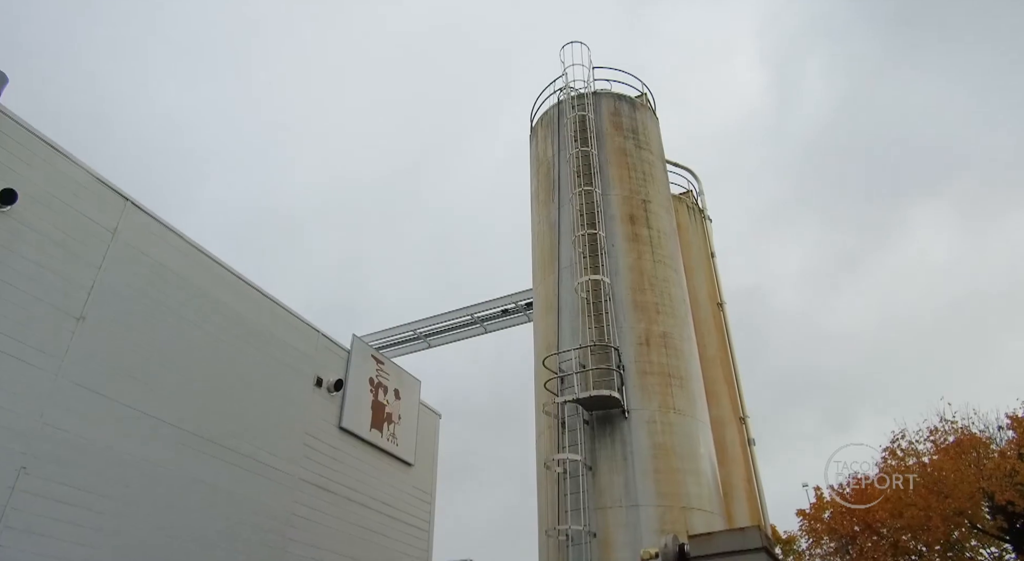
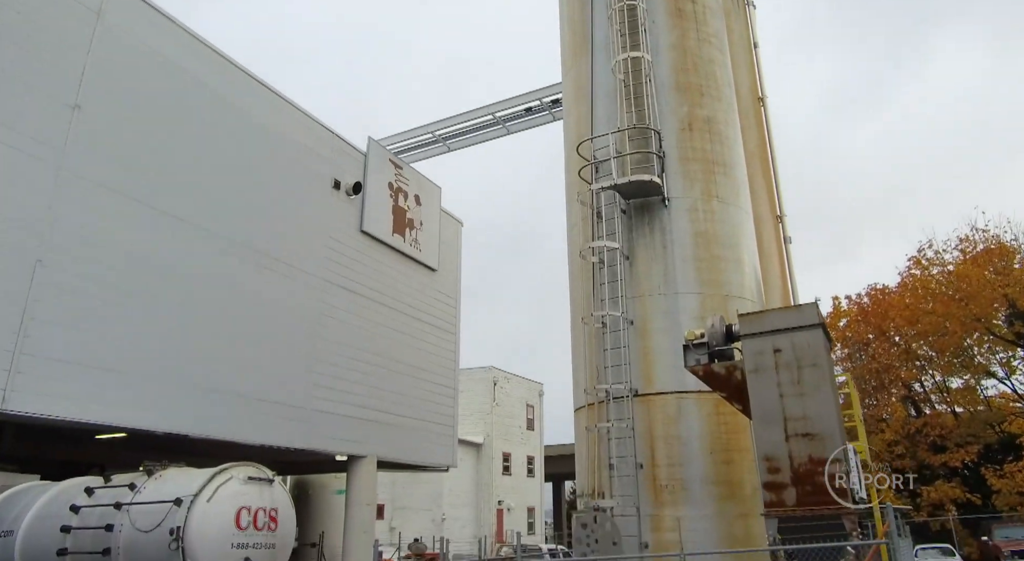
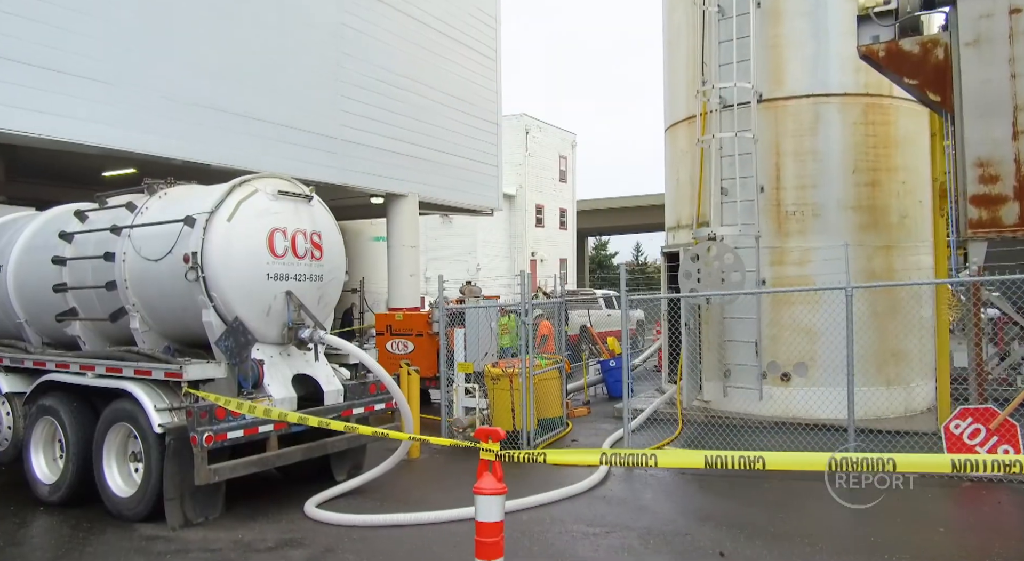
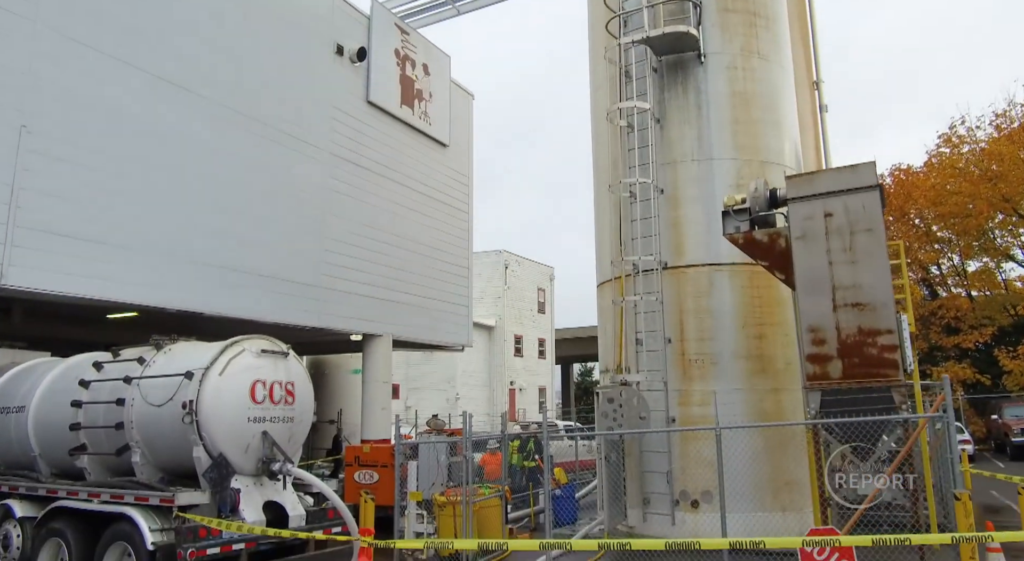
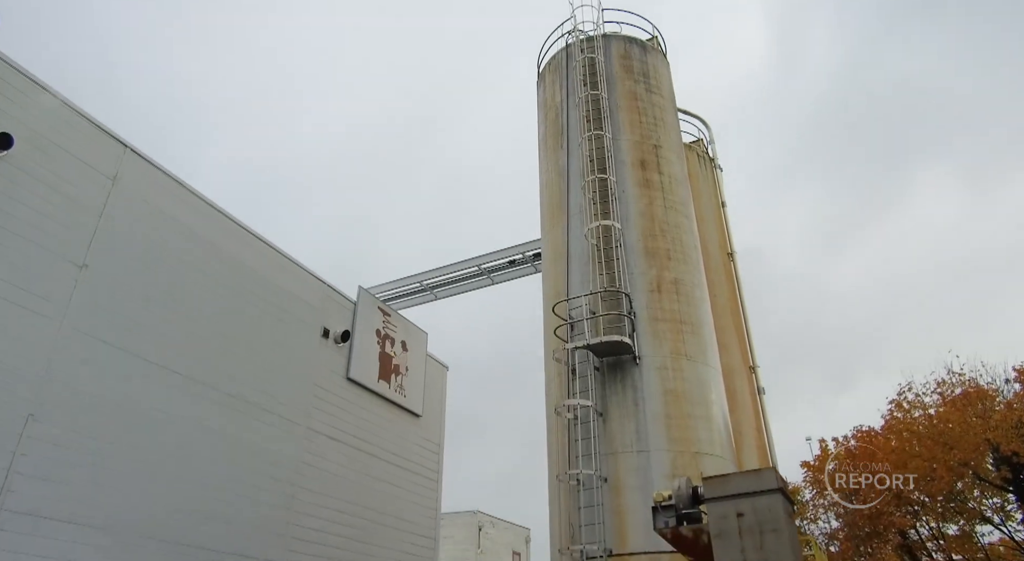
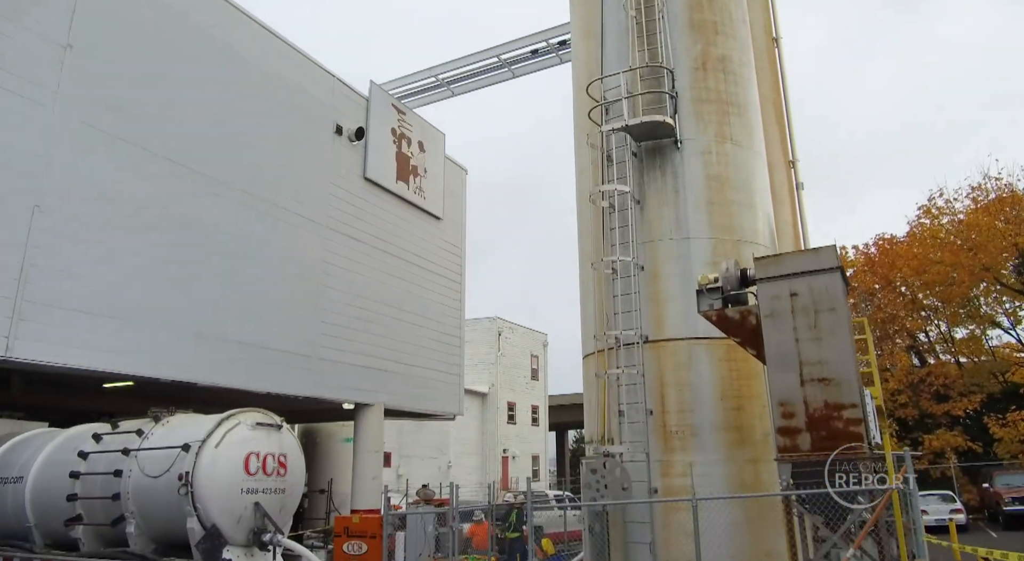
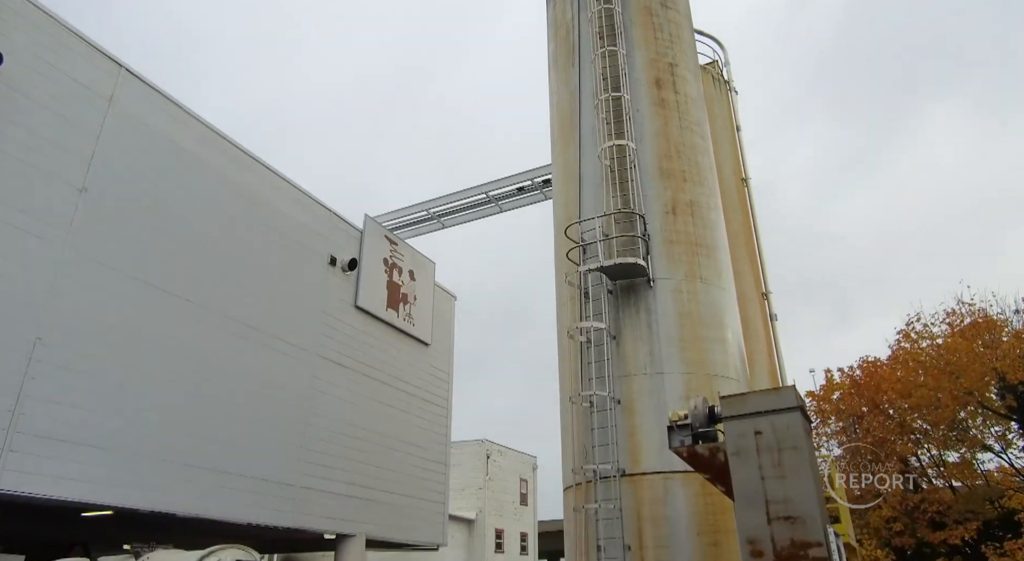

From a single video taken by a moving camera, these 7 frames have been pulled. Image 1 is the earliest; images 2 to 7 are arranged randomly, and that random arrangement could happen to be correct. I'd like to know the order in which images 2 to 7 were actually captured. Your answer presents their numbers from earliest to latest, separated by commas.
5, 7, 2, 6, 4, 3
